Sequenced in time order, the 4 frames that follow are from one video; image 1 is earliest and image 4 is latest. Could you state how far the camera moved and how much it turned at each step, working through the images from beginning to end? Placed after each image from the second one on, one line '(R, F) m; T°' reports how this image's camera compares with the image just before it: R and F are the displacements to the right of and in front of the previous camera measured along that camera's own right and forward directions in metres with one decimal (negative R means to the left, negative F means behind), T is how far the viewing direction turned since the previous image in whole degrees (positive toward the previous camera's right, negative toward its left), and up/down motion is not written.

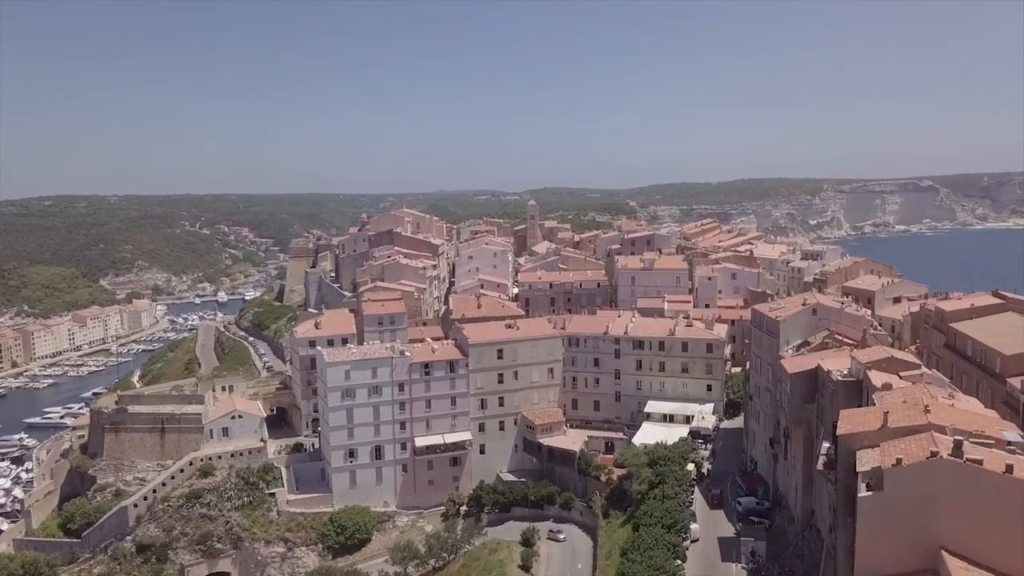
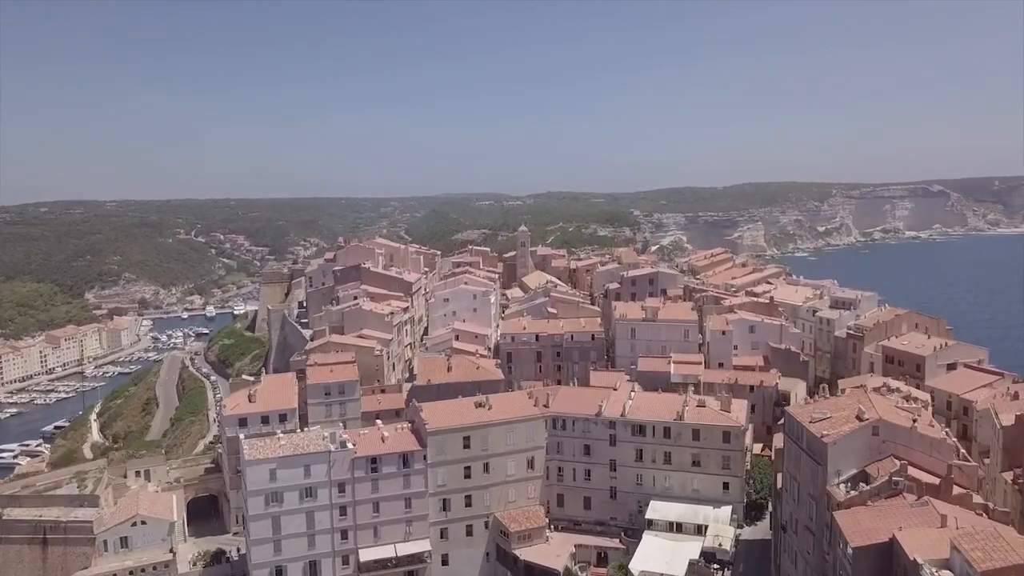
(+1.7, +9.0) m; 0°
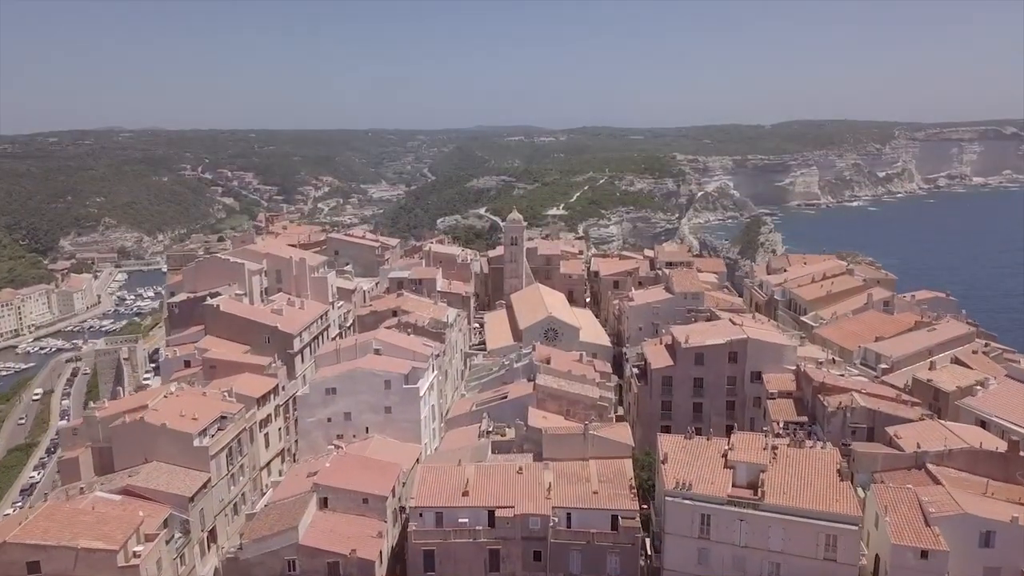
(+3.1, +29.3) m; -2°
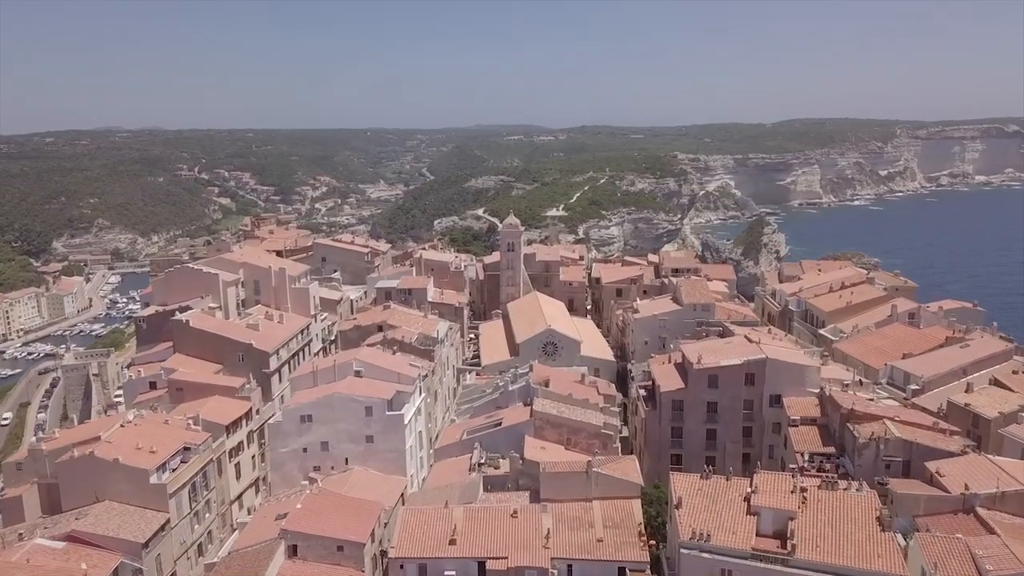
(+0.2, +2.9) m; 0°
